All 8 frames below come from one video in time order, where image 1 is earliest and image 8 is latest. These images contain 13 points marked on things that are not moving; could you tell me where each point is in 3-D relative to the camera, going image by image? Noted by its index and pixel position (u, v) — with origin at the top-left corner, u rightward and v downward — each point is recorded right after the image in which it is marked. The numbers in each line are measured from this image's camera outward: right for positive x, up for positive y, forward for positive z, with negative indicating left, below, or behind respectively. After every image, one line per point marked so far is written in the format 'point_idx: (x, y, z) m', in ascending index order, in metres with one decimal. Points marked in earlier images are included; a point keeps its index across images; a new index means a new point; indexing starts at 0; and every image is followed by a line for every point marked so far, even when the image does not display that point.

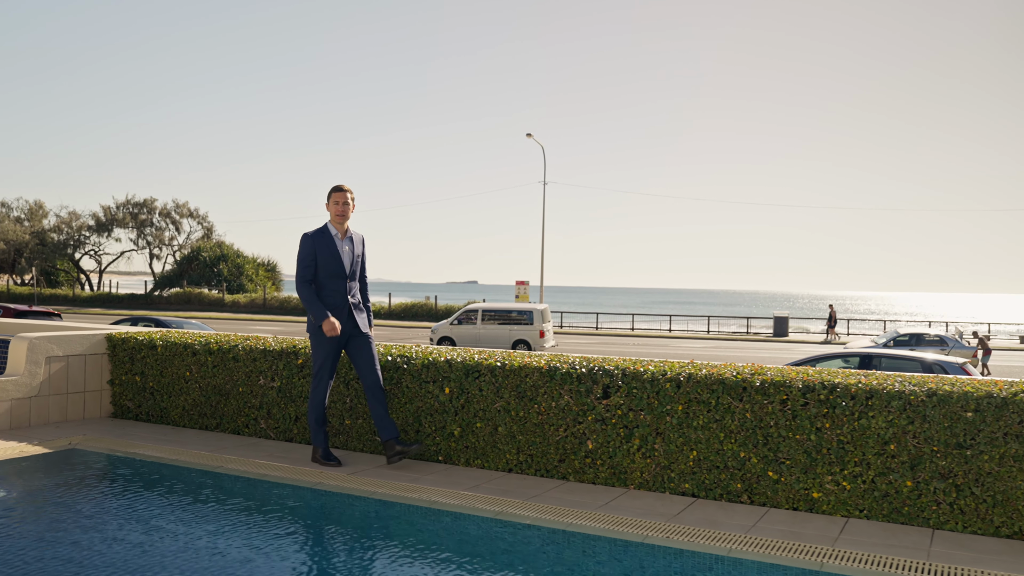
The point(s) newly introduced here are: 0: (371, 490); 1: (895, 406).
0: (-1.1, -1.6, +5.6) m
1: (+2.6, -0.8, +4.9) m
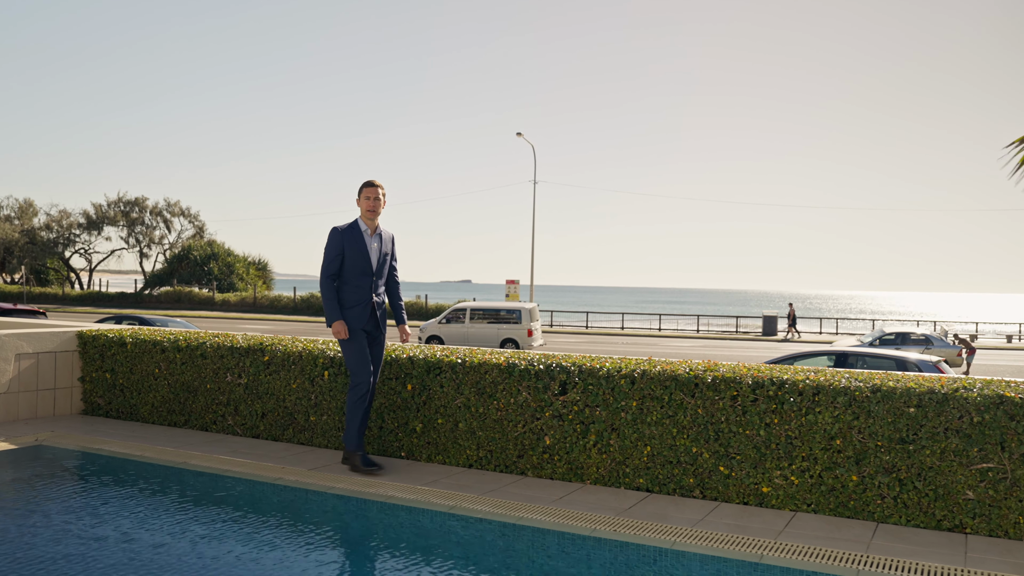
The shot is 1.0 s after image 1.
0: (-1.5, -1.6, +5.7) m
1: (+2.3, -0.8, +5.0) m
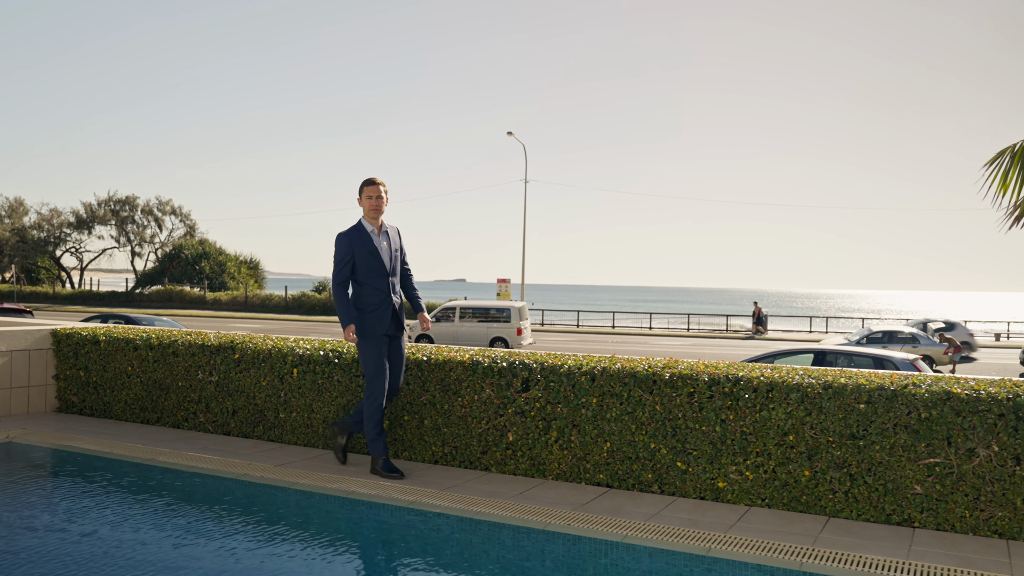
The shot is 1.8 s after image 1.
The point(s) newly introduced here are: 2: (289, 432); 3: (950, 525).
0: (-1.8, -1.6, +5.8) m
1: (+2.0, -0.8, +5.1) m
2: (-2.1, -1.3, +6.7) m
3: (+2.9, -1.6, +4.8) m
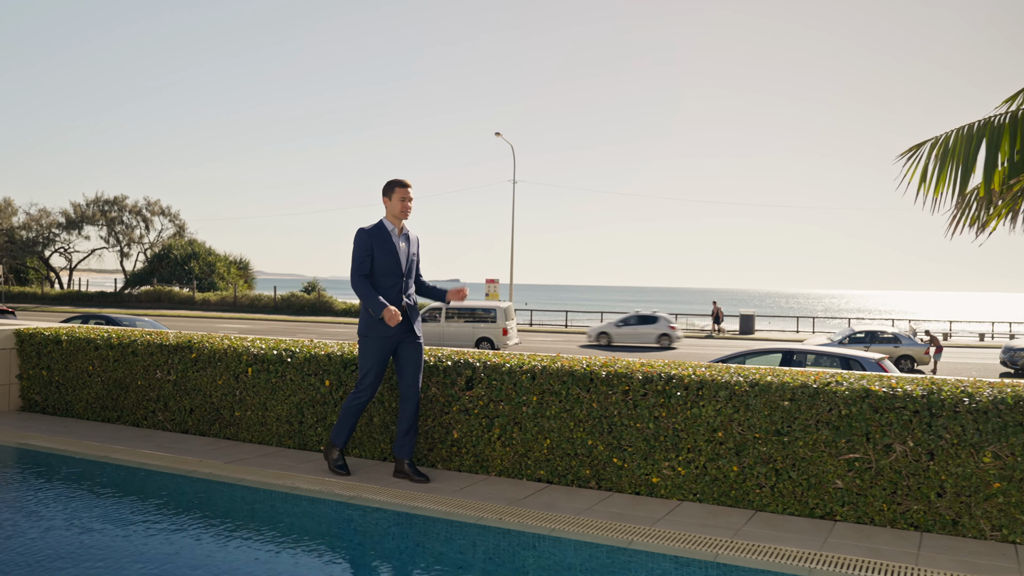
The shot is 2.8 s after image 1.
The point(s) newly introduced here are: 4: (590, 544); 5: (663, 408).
0: (-2.2, -1.6, +5.9) m
1: (+1.5, -0.8, +5.3) m
2: (-2.6, -1.4, +6.9) m
3: (+2.5, -1.6, +5.0) m
4: (+0.5, -1.7, +4.7) m
5: (+1.1, -0.9, +5.4) m
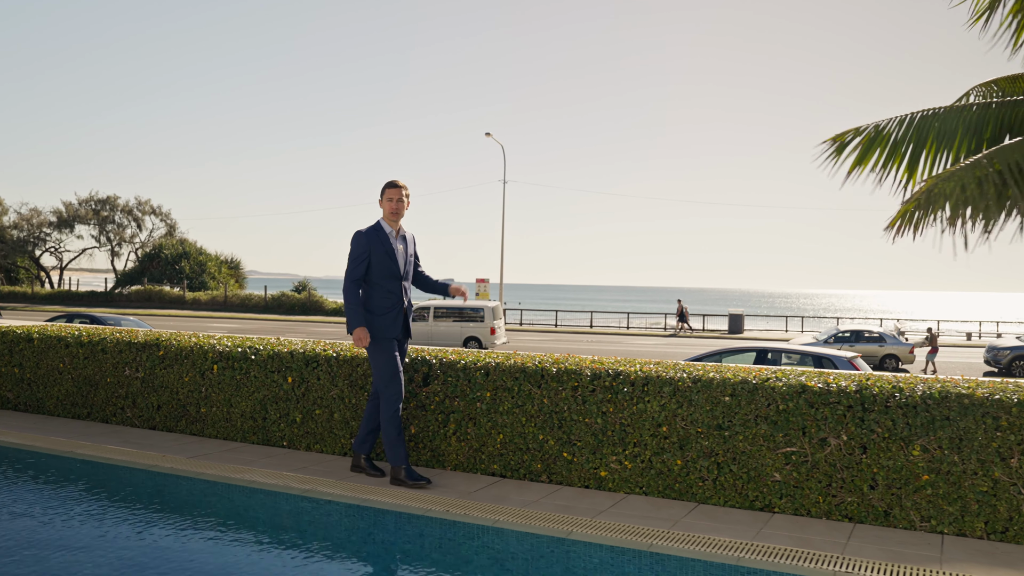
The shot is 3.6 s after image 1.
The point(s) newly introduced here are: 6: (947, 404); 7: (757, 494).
0: (-2.6, -1.5, +6.1) m
1: (+1.2, -0.8, +5.4) m
2: (-2.9, -1.3, +7.0) m
3: (+2.1, -1.6, +5.1) m
4: (+0.1, -1.7, +4.8) m
5: (+0.8, -0.9, +5.6) m
6: (+2.9, -0.8, +4.8) m
7: (+1.8, -1.5, +5.2) m
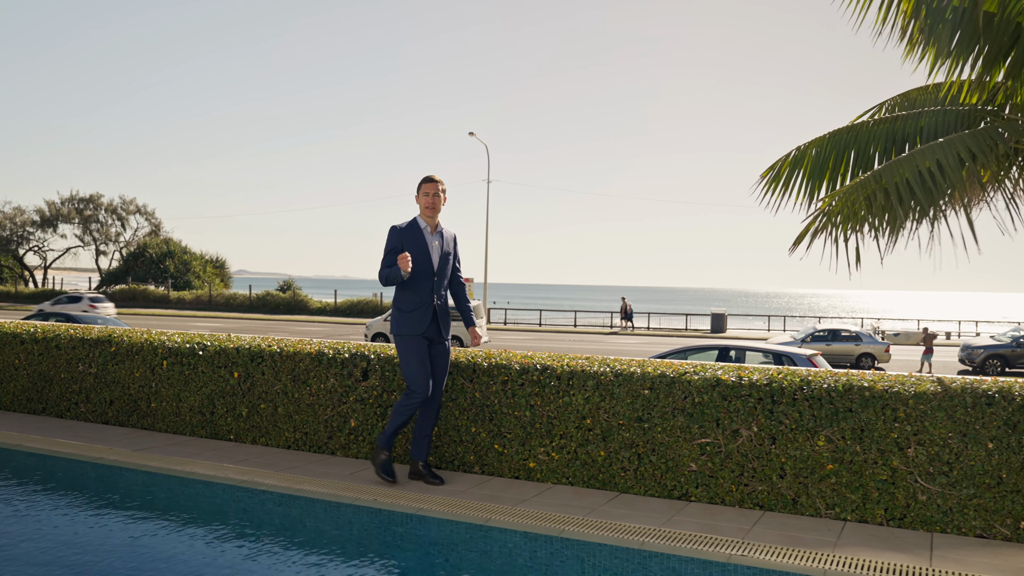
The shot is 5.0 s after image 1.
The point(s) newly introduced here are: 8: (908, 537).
0: (-3.2, -1.5, +6.2) m
1: (+0.6, -0.8, +5.6) m
2: (-3.5, -1.3, +7.2) m
3: (+1.6, -1.6, +5.3) m
4: (-0.4, -1.6, +5.0) m
5: (+0.2, -0.9, +5.8) m
6: (+2.4, -0.8, +5.0) m
7: (+1.2, -1.5, +5.5) m
8: (+2.6, -1.7, +4.8) m
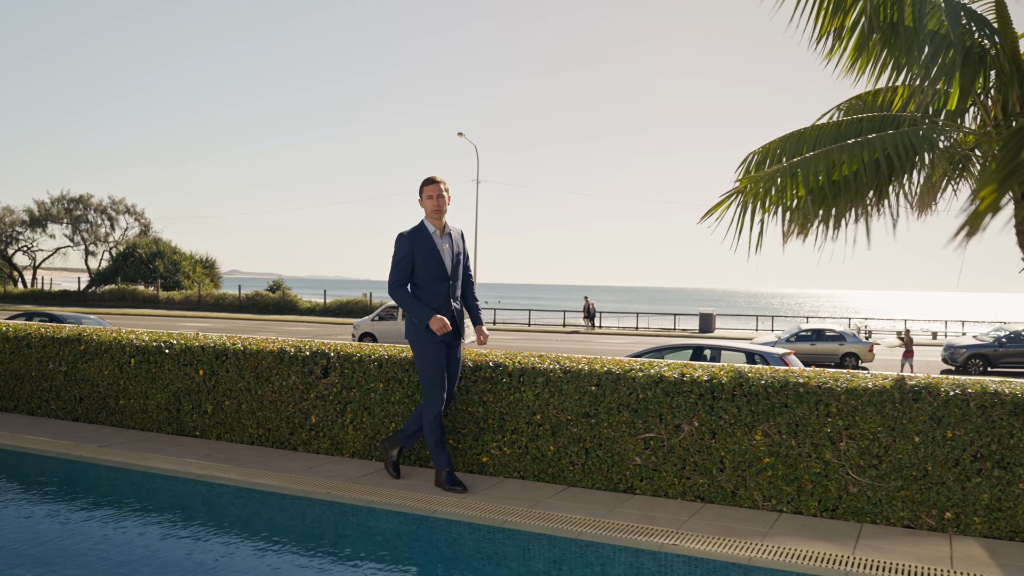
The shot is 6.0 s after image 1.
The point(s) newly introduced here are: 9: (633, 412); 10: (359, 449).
0: (-3.6, -1.5, +6.4) m
1: (+0.2, -0.8, +5.8) m
2: (-3.9, -1.3, +7.3) m
3: (+1.2, -1.6, +5.5) m
4: (-0.8, -1.6, +5.2) m
5: (-0.2, -0.9, +5.9) m
6: (+2.0, -0.8, +5.2) m
7: (+0.9, -1.5, +5.6) m
8: (+2.2, -1.7, +4.9) m
9: (+0.9, -1.0, +5.5) m
10: (-1.4, -1.4, +6.4) m
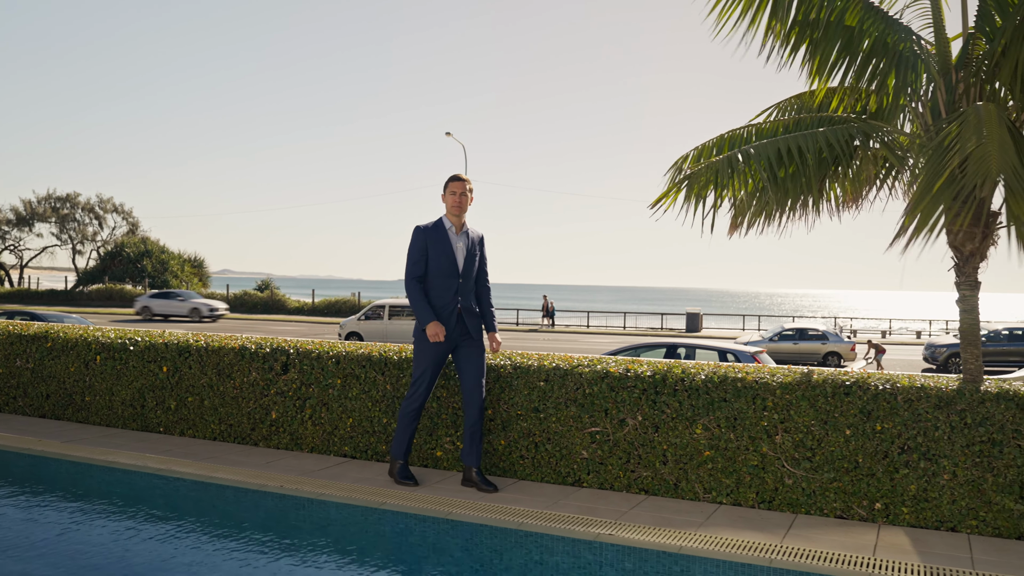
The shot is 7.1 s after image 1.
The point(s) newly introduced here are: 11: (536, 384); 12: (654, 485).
0: (-4.0, -1.5, +6.5) m
1: (-0.2, -0.7, +5.9) m
2: (-4.3, -1.3, +7.4) m
3: (+0.8, -1.5, +5.7) m
4: (-1.2, -1.6, +5.3) m
5: (-0.6, -0.9, +6.1) m
6: (+1.6, -0.7, +5.3) m
7: (+0.5, -1.5, +5.8) m
8: (+1.9, -1.6, +5.1) m
9: (+0.5, -0.9, +5.7) m
10: (-1.8, -1.4, +6.6) m
11: (+0.2, -0.8, +5.8) m
12: (+1.1, -1.5, +5.6) m
